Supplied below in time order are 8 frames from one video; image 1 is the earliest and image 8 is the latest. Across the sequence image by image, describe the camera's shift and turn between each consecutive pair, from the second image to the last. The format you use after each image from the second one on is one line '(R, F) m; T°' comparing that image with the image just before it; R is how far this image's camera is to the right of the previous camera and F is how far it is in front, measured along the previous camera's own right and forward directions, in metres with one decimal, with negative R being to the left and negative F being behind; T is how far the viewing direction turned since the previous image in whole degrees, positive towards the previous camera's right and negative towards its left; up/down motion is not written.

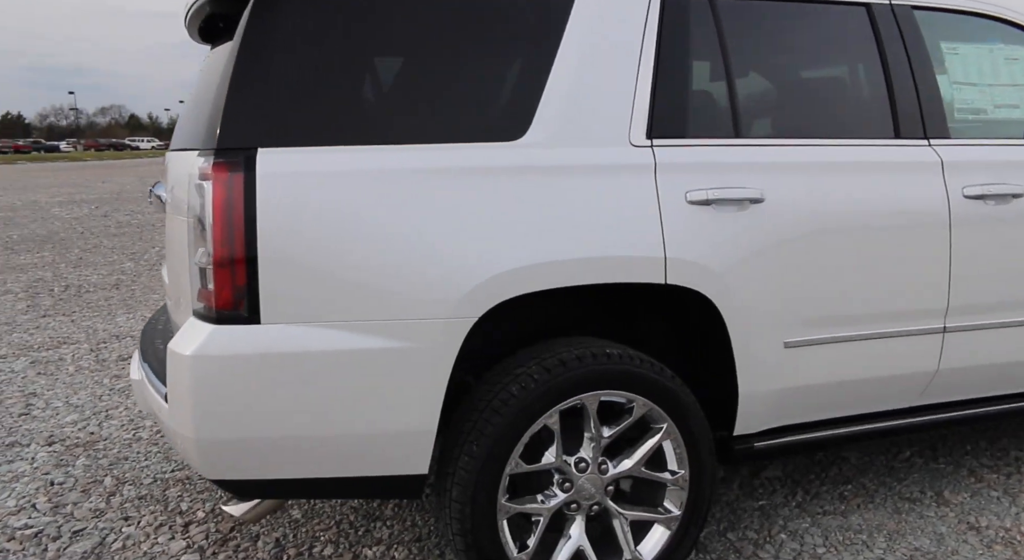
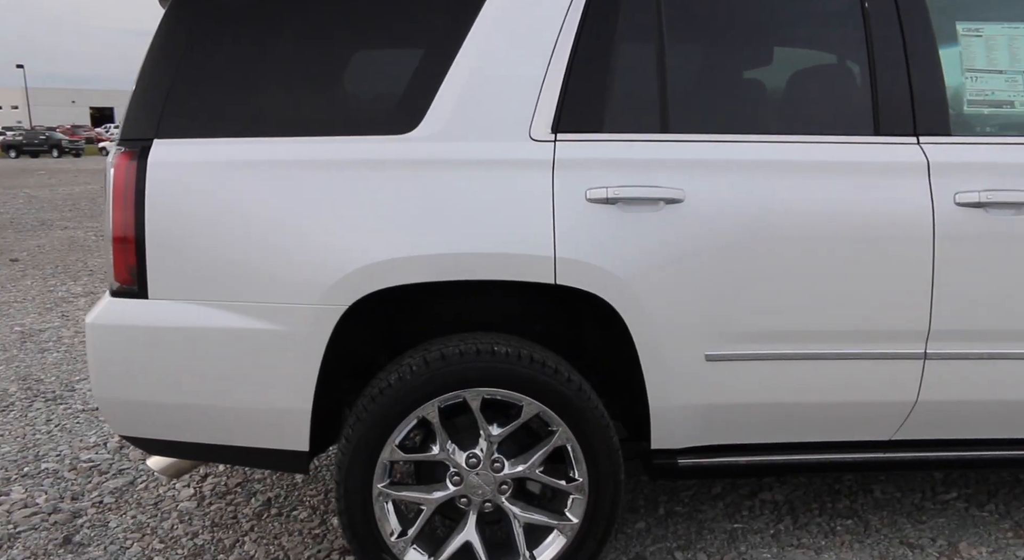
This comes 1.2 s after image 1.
(+0.9, +0.1) m; -15°
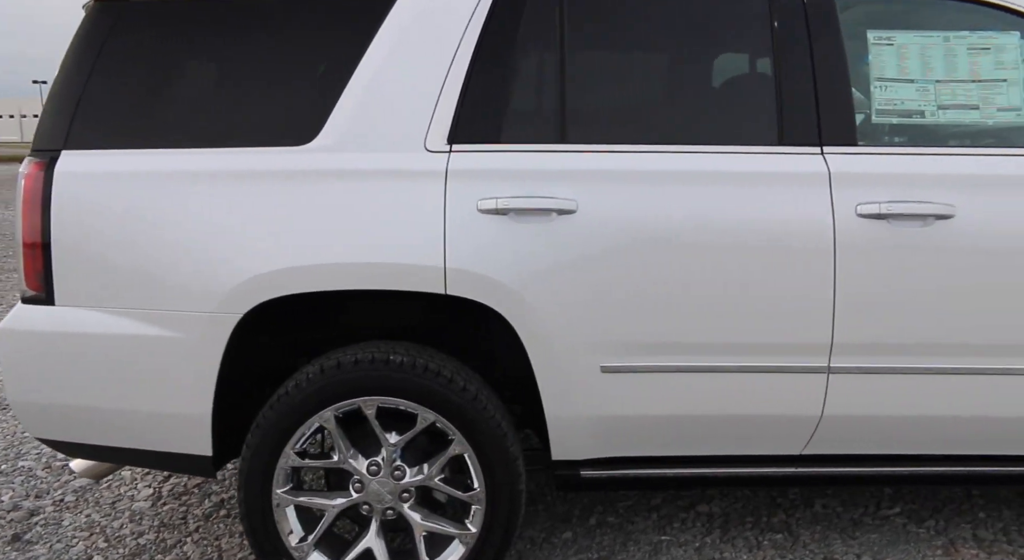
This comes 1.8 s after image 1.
(+0.4, 0.0) m; -3°
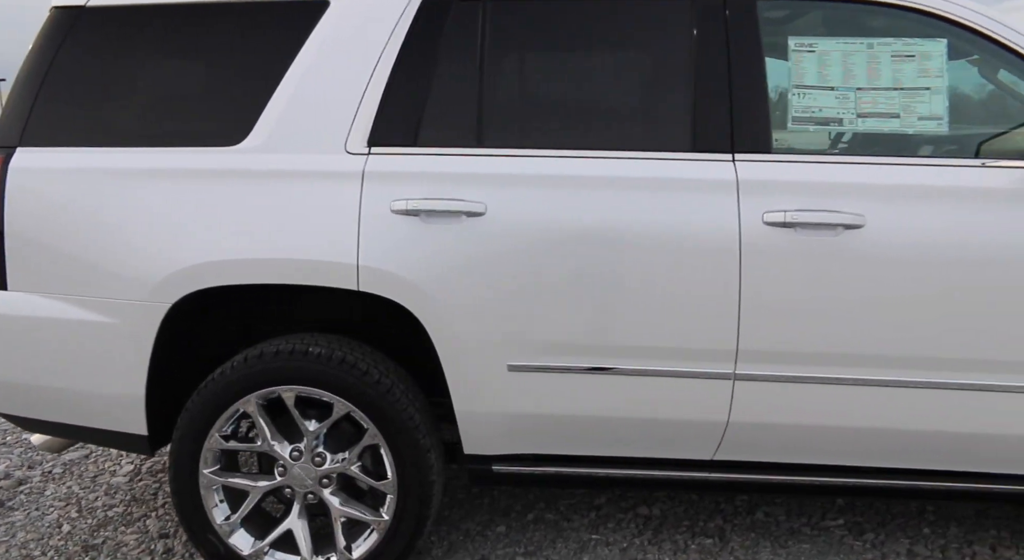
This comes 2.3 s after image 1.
(+0.4, -0.1) m; -4°
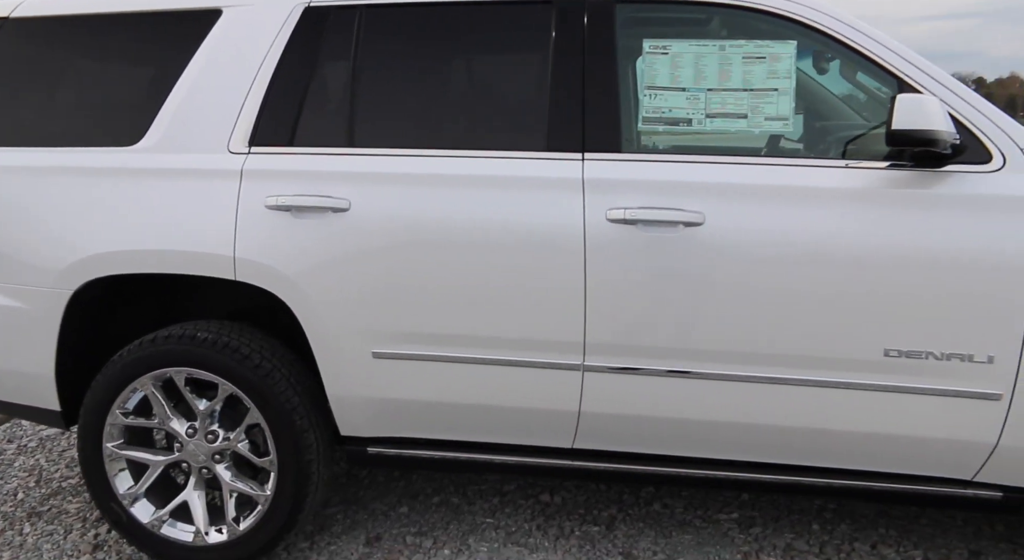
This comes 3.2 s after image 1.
(+0.6, -0.1) m; -4°
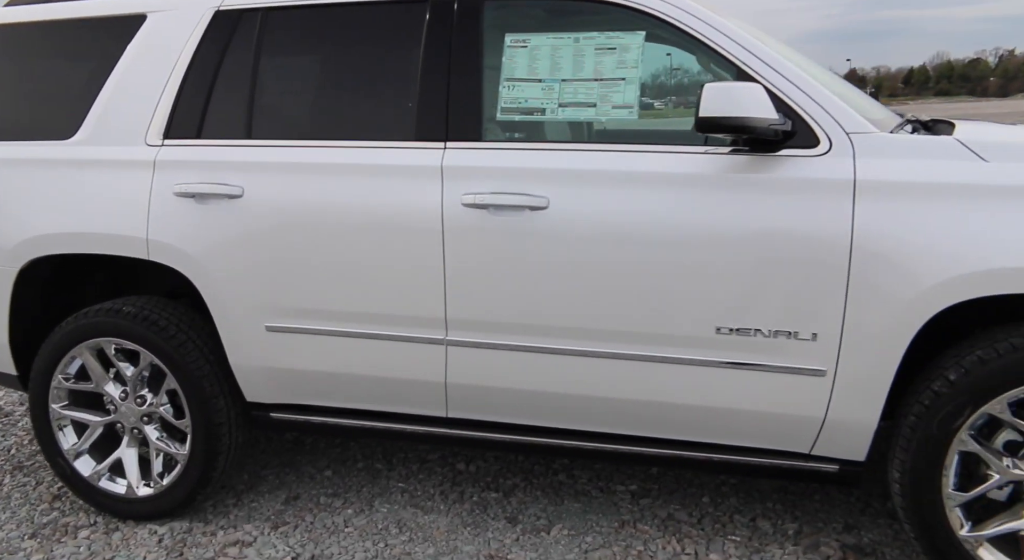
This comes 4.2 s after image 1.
(+0.6, -0.1) m; -5°
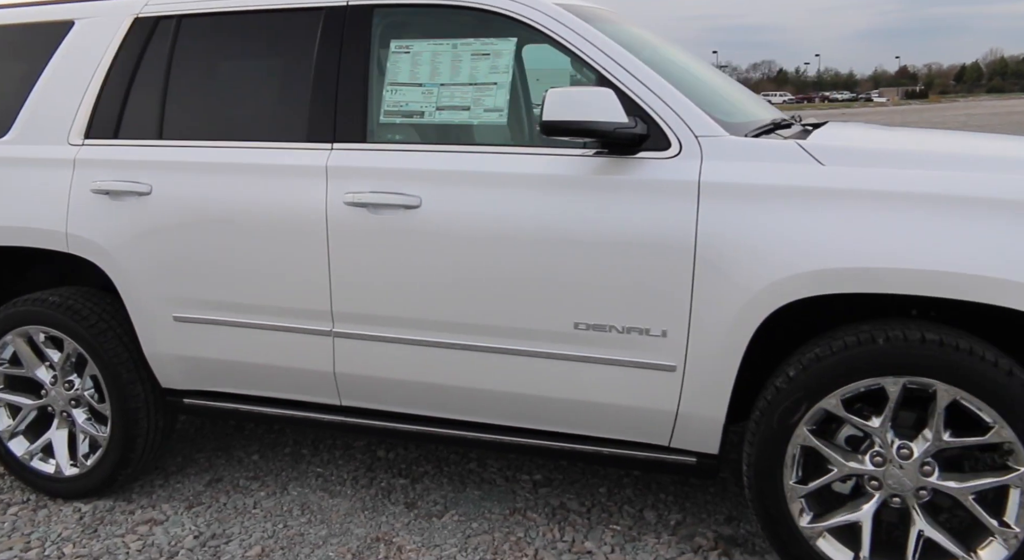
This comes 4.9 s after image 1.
(+0.5, -0.1) m; -2°
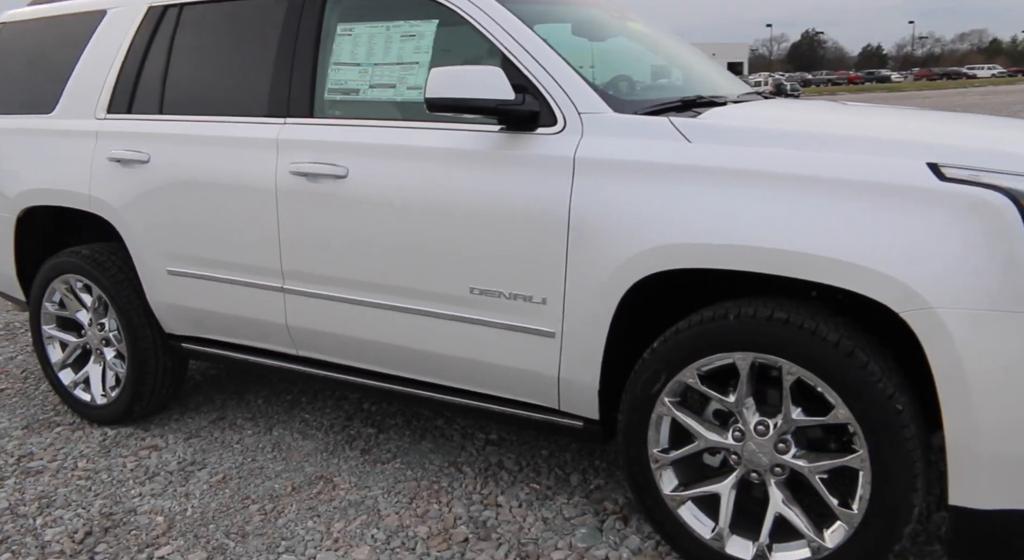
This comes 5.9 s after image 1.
(+0.7, -0.1) m; -10°
